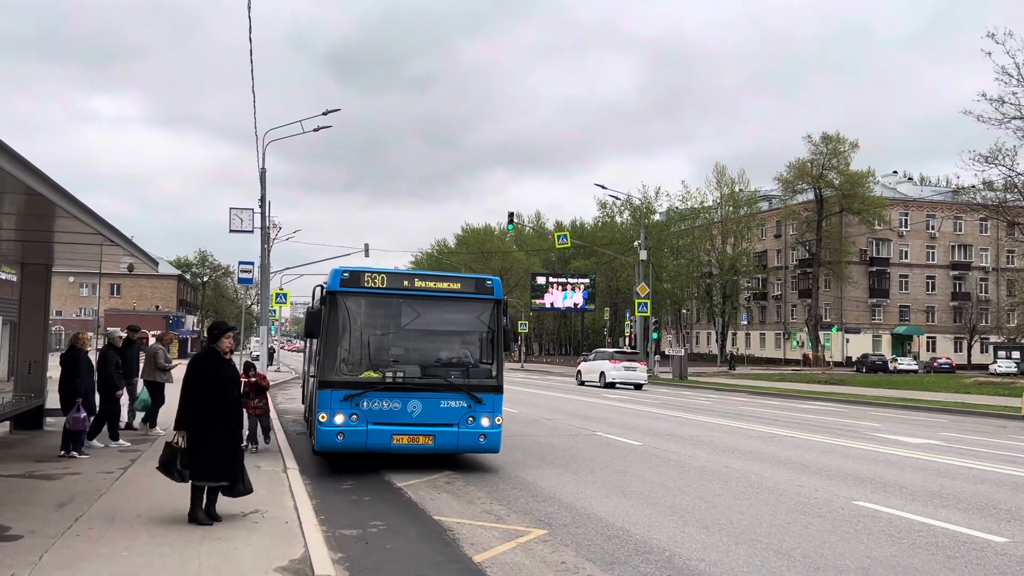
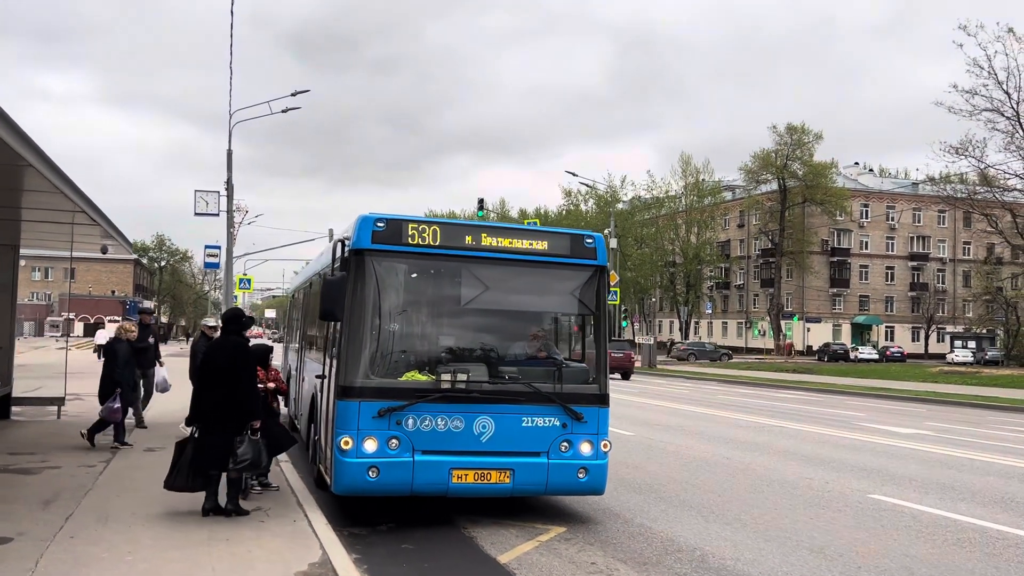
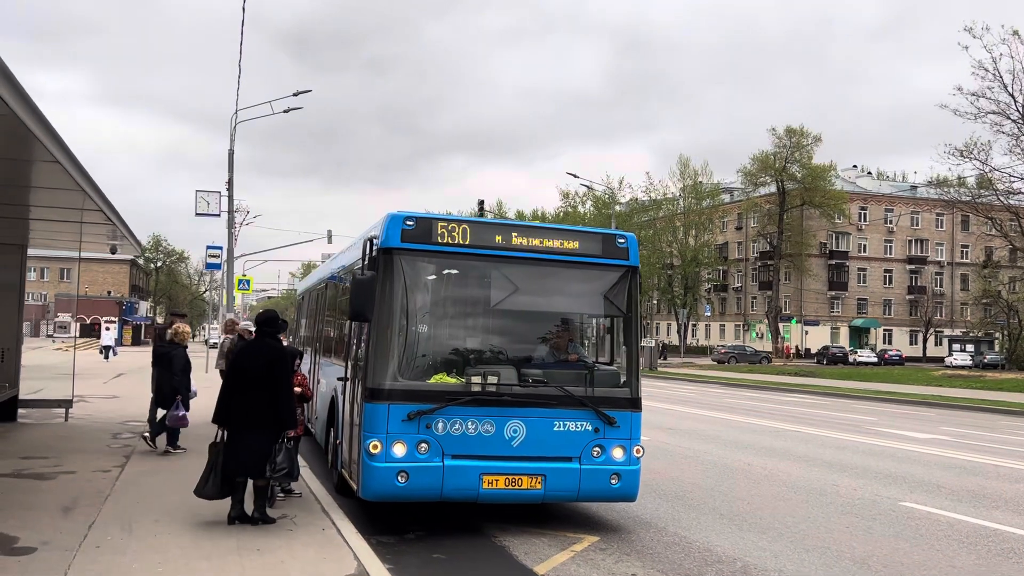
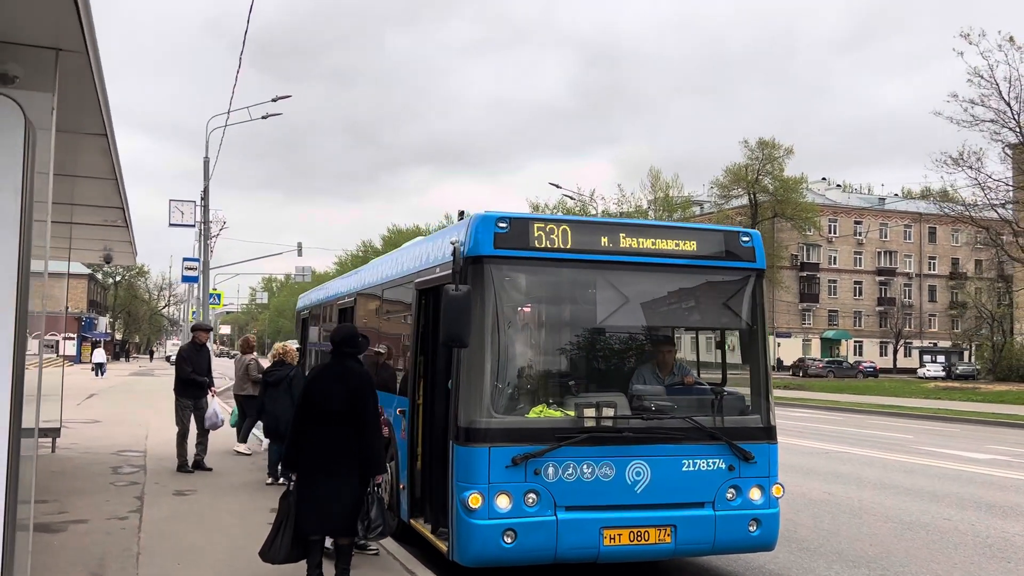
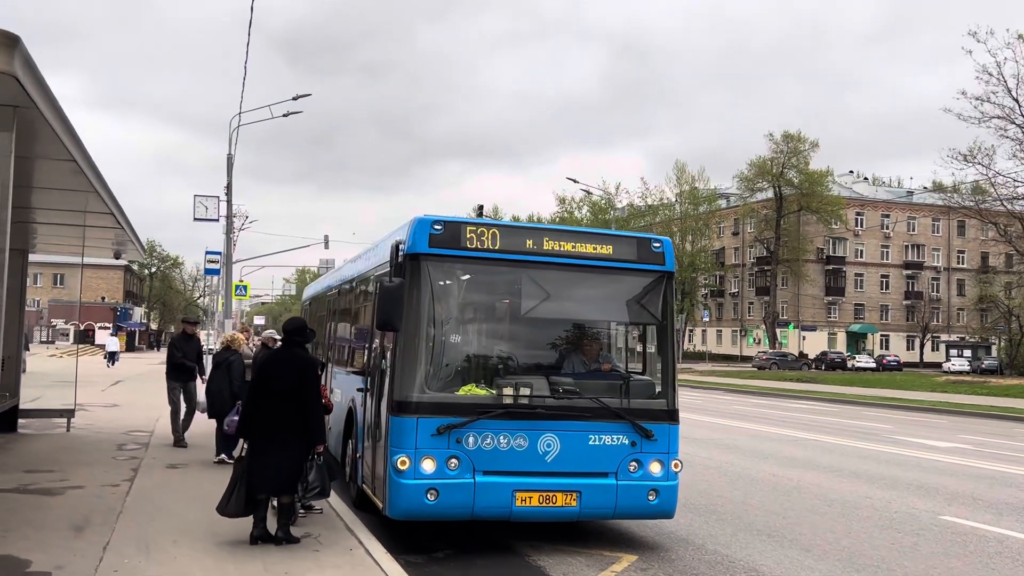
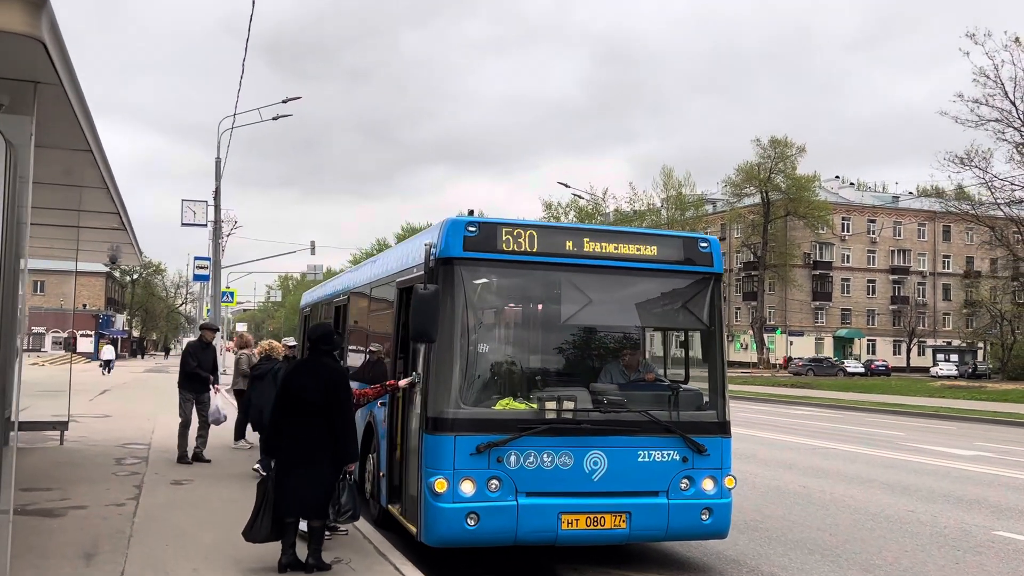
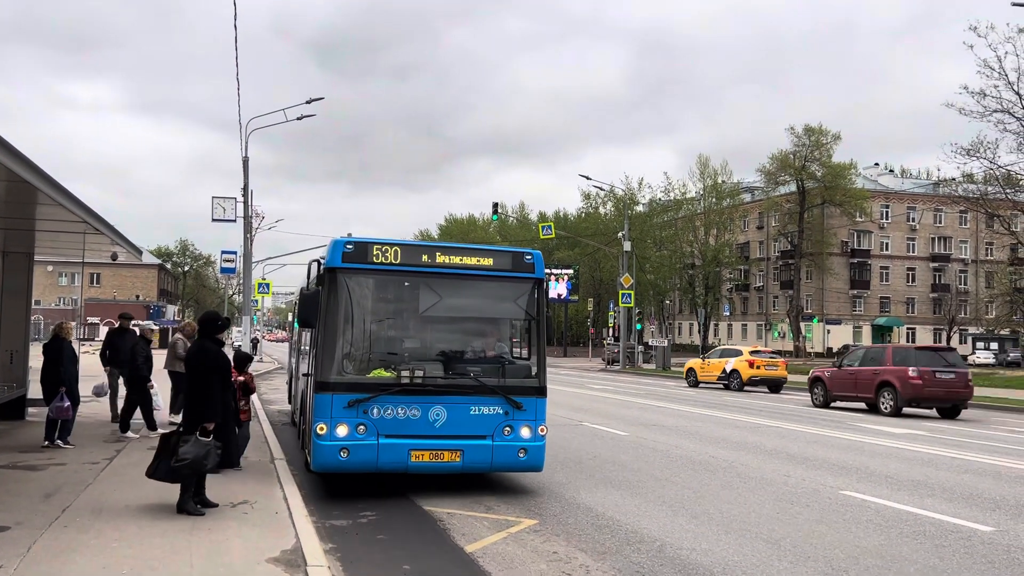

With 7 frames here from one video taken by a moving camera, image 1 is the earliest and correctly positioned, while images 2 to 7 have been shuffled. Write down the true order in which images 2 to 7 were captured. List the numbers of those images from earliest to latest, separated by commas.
7, 2, 3, 5, 6, 4
